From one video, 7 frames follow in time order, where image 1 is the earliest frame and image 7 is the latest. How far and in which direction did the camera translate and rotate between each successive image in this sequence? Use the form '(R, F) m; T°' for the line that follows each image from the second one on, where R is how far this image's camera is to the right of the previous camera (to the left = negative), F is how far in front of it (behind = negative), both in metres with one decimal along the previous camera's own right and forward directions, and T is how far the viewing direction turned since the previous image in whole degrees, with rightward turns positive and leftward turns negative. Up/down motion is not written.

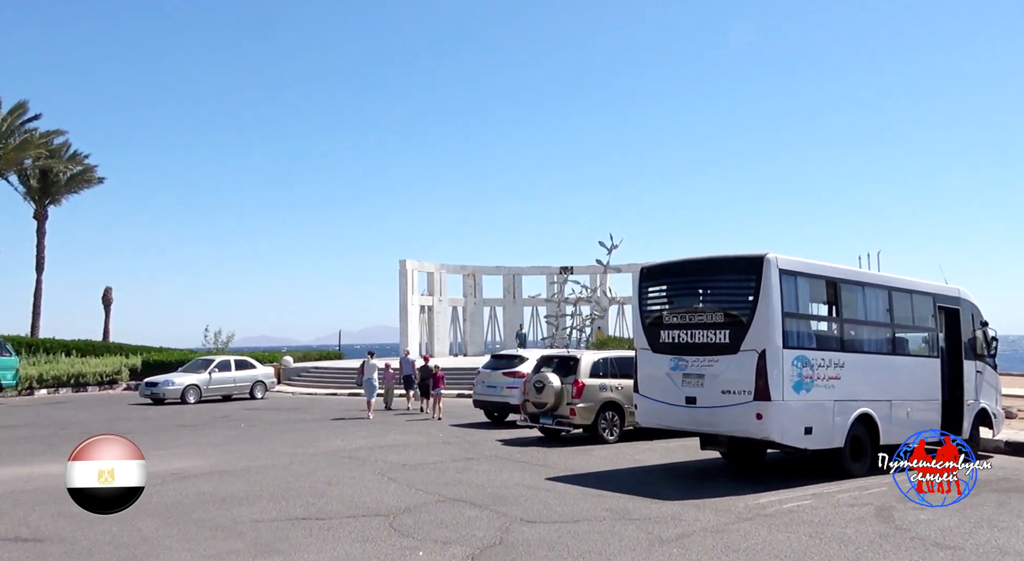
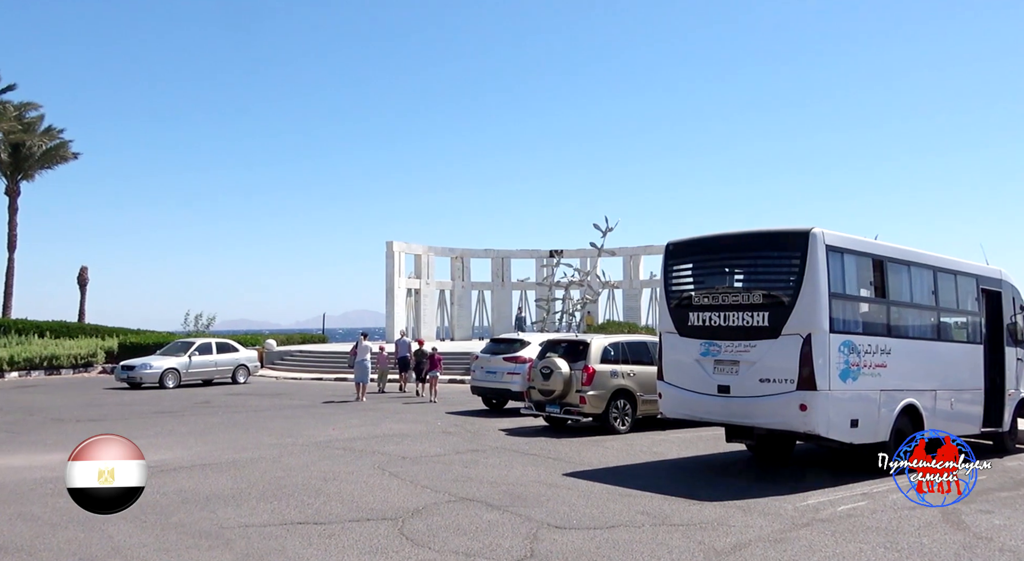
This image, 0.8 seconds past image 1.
(-0.4, +1.1) m; +1°
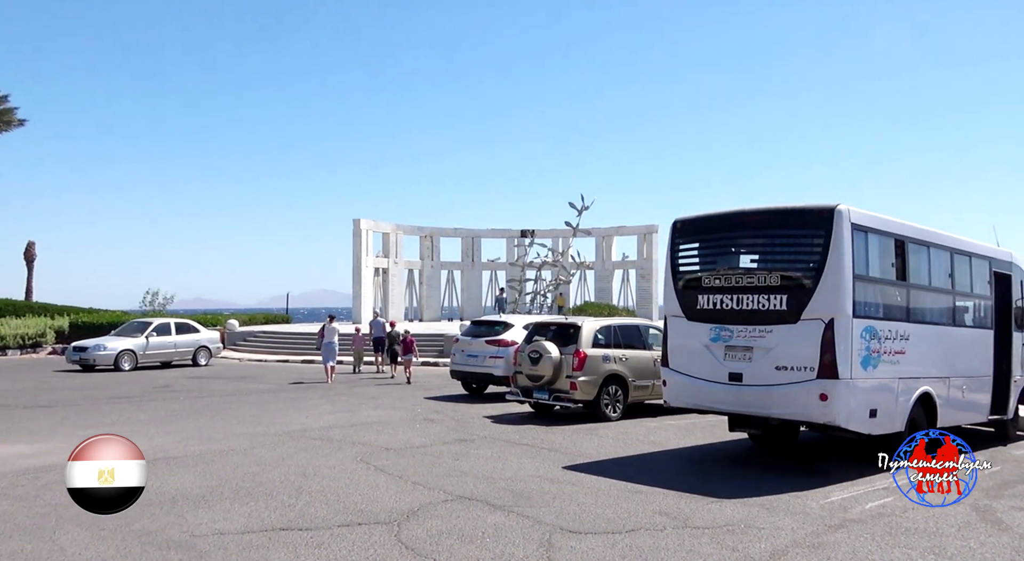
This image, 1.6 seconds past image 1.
(-0.4, +0.8) m; +2°
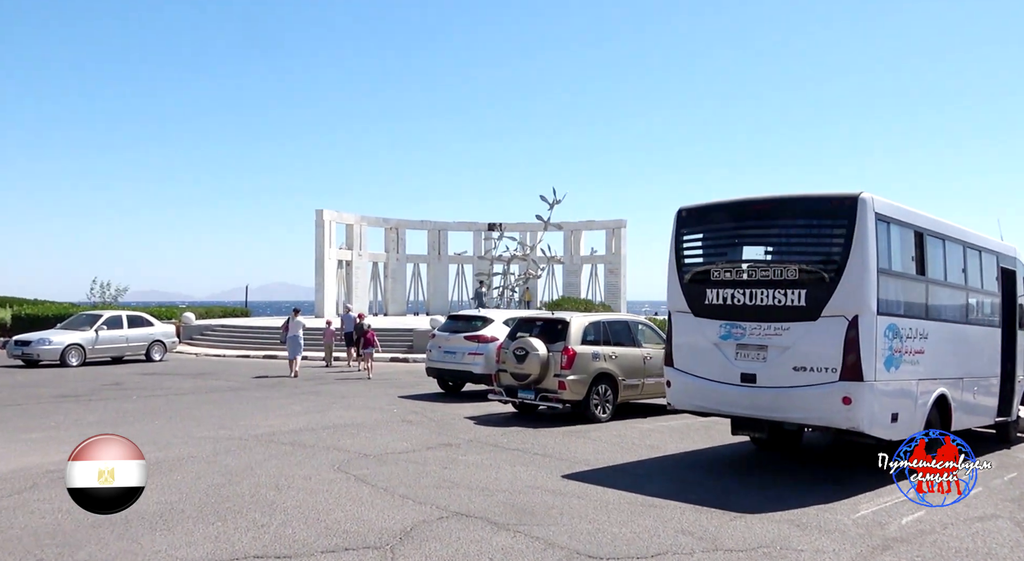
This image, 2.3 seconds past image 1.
(-0.4, +0.8) m; +3°
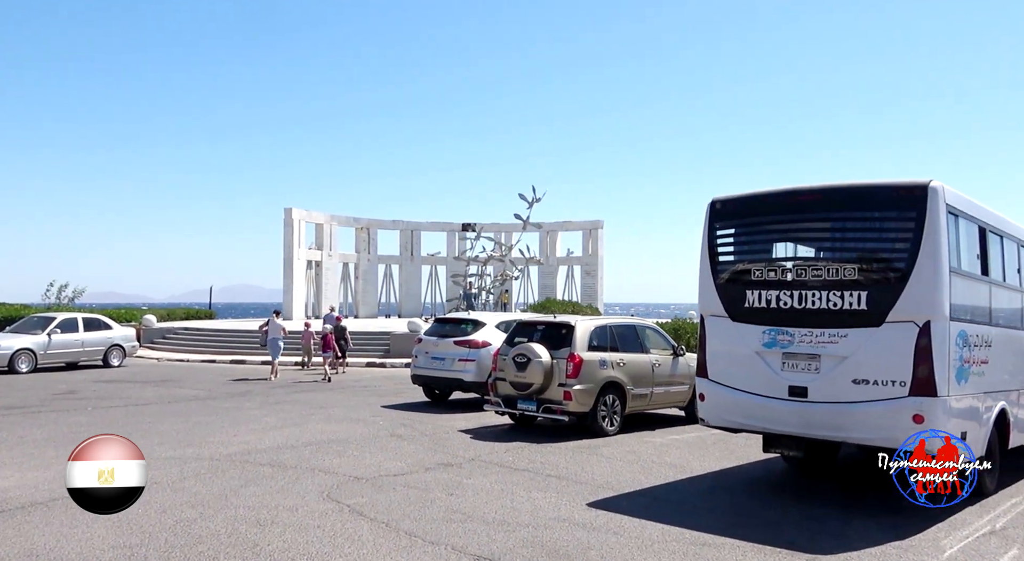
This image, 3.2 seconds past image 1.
(-0.5, +1.1) m; +2°
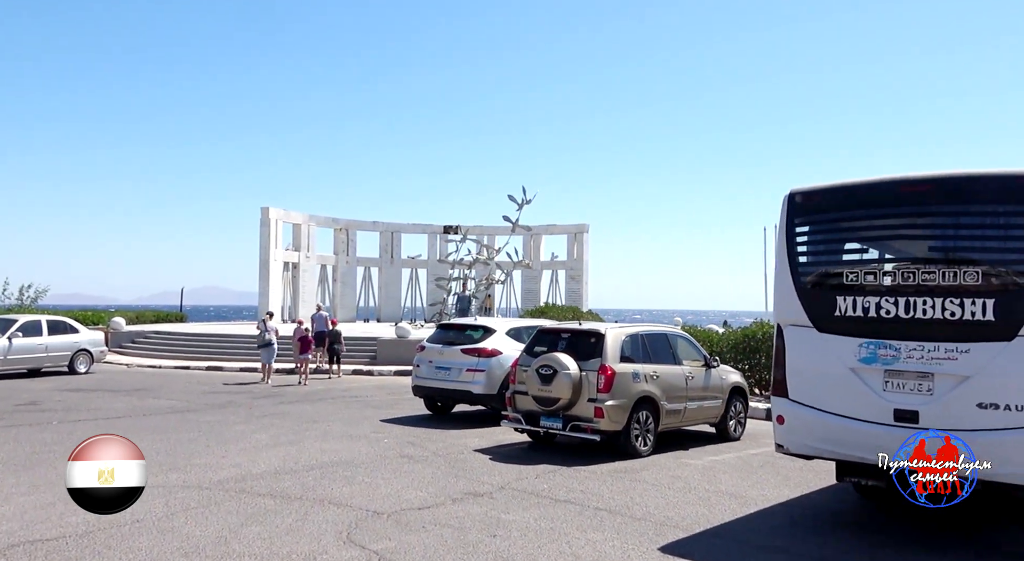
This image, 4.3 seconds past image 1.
(-0.7, +1.2) m; +2°
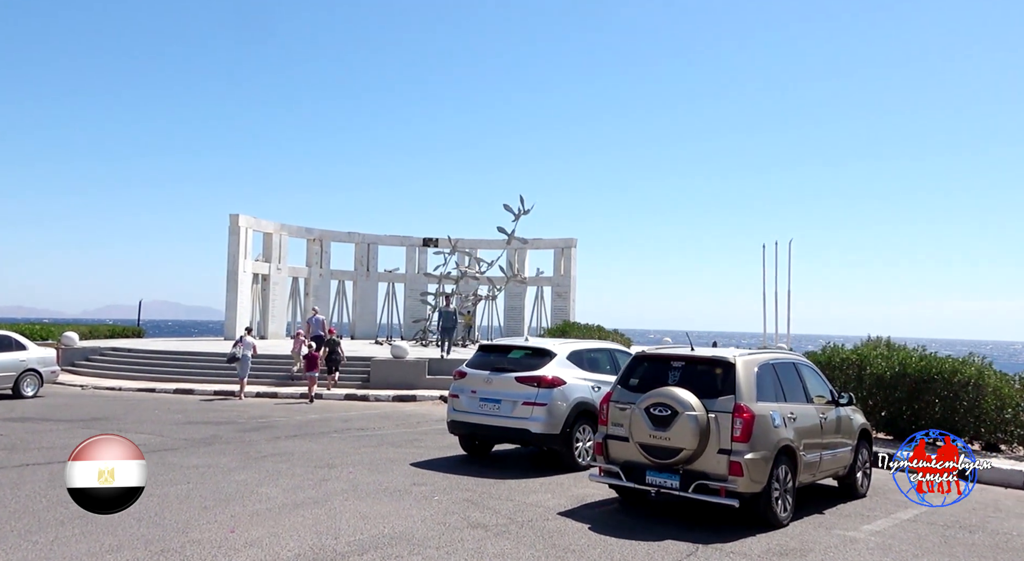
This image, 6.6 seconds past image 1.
(-1.4, +2.6) m; +3°
